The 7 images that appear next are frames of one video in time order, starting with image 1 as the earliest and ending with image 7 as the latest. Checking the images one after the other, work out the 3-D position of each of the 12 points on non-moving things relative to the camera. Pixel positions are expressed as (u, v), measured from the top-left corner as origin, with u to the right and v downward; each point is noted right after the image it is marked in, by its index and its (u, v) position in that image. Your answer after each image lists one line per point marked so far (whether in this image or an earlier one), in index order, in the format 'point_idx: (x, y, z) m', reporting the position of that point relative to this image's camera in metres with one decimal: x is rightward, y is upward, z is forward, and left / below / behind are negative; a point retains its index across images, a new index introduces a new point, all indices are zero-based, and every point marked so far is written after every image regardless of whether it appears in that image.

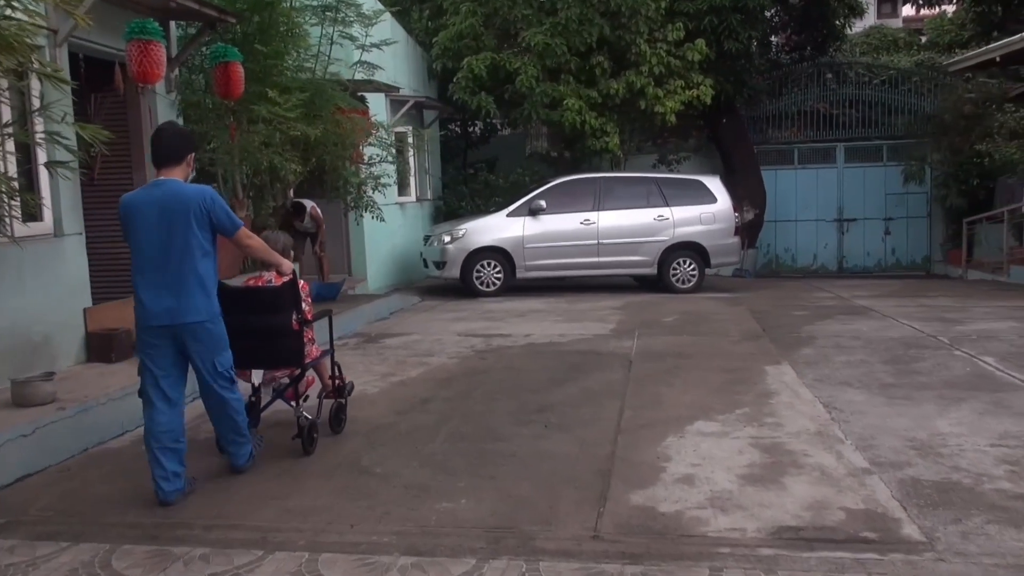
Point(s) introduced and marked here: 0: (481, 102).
0: (-0.6, +3.6, +16.8) m
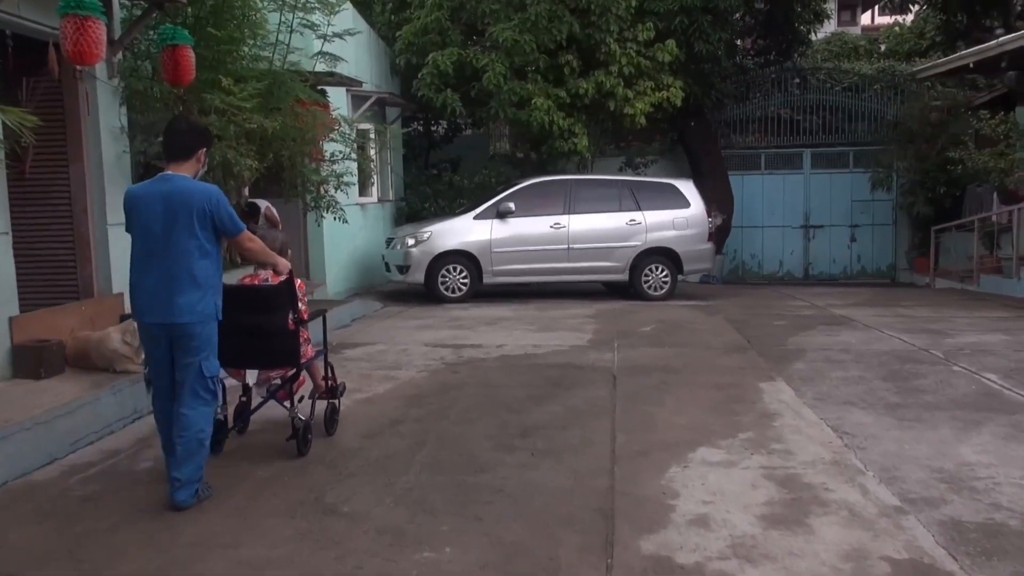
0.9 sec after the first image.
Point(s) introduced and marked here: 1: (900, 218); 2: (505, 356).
0: (-1.2, +3.5, +16.2) m
1: (+8.6, +1.6, +19.8) m
2: (-0.1, -0.7, +8.7) m
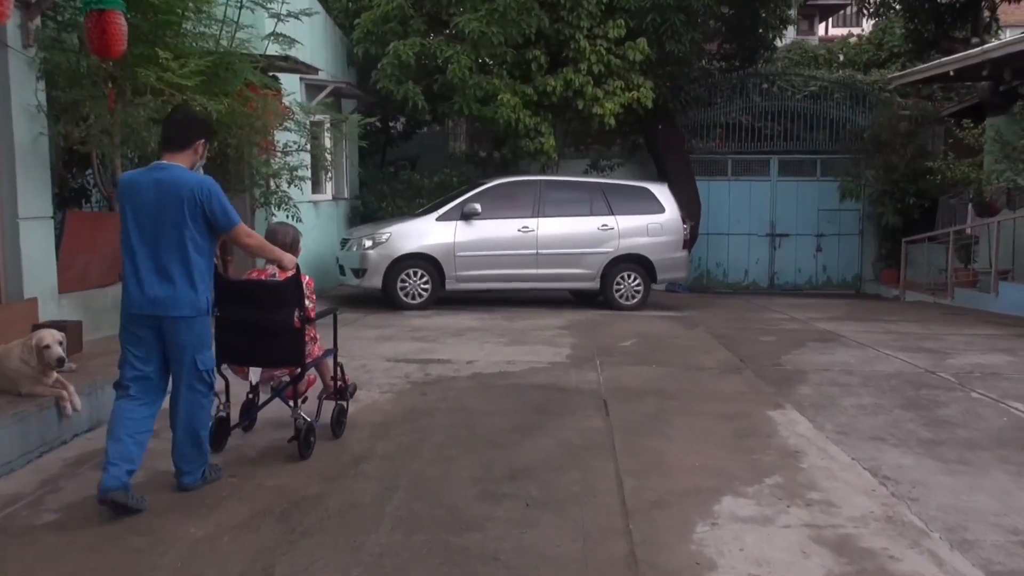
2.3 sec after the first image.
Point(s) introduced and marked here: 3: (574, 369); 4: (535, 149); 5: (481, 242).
0: (-1.8, +3.4, +15.2) m
1: (+7.8, +1.3, +19.4) m
2: (-0.3, -0.8, +7.8) m
3: (+0.6, -0.7, +8.0) m
4: (+0.4, +2.5, +15.8) m
5: (-0.4, +0.7, +12.8) m
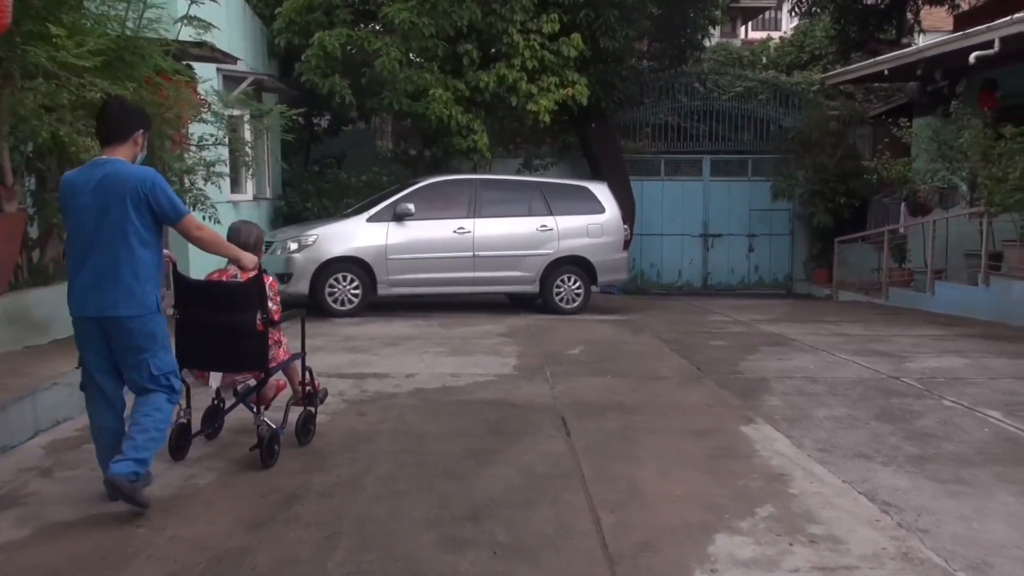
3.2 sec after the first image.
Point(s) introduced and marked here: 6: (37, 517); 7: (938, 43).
0: (-2.9, +3.3, +14.4) m
1: (+6.3, +1.3, +19.4) m
2: (-0.7, -0.8, +7.1) m
3: (+0.1, -0.8, +7.4) m
4: (-0.8, +2.4, +15.1) m
5: (-1.3, +0.6, +12.1) m
6: (-2.3, -1.1, +4.3) m
7: (+6.6, +3.8, +13.6) m
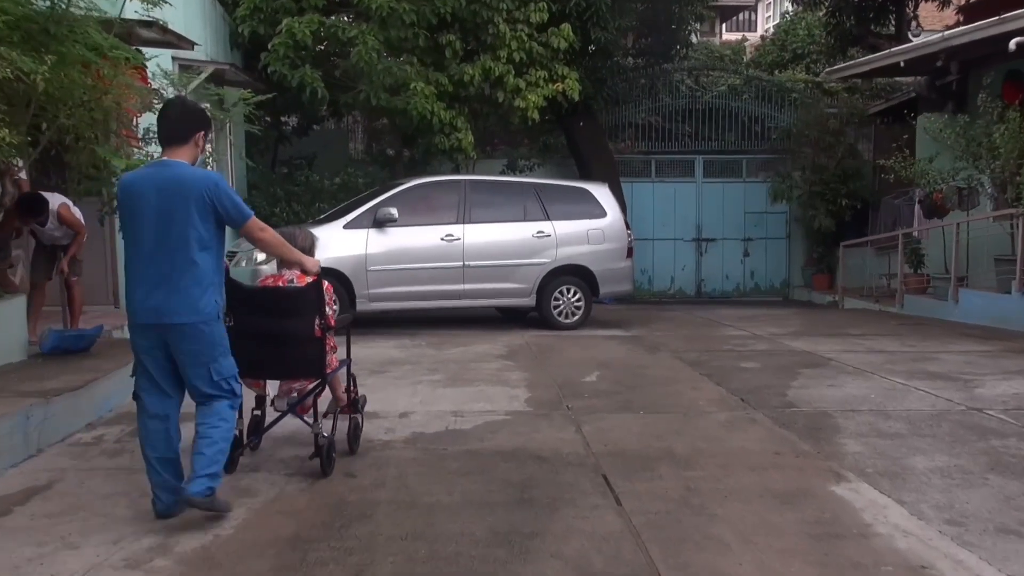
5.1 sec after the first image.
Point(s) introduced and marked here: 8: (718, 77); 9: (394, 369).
0: (-3.1, +3.1, +13.0) m
1: (+5.9, +1.2, +18.3) m
2: (-0.6, -1.0, +5.8) m
3: (+0.2, -0.9, +6.1) m
4: (-0.9, +2.2, +13.8) m
5: (-1.4, +0.4, +10.8) m
6: (-2.1, -1.3, +3.0) m
7: (+6.5, +3.7, +12.6) m
8: (+4.0, +4.1, +17.4) m
9: (-1.1, -0.7, +8.2) m
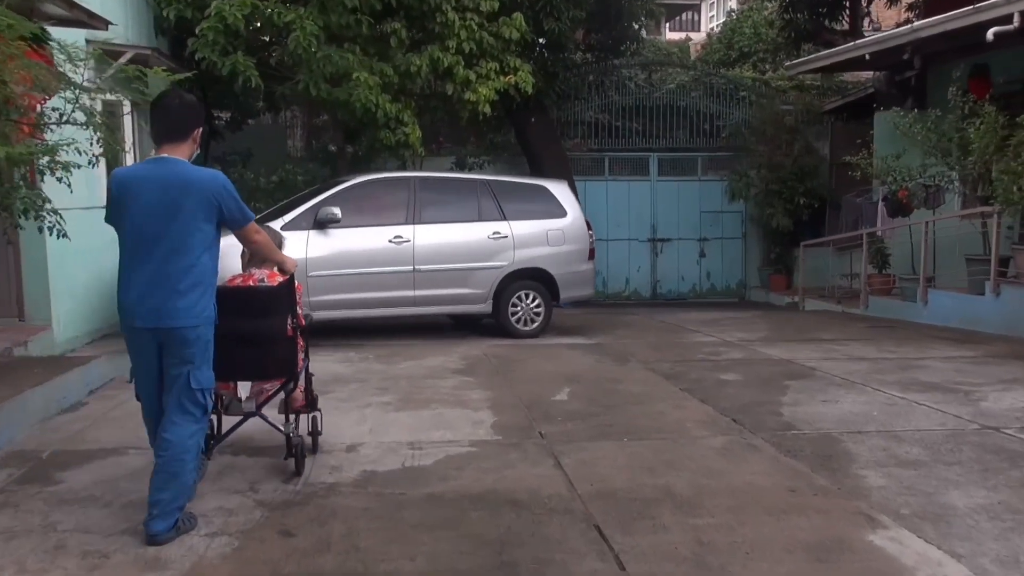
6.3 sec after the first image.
0: (-3.7, +3.0, +12.0) m
1: (+4.9, +1.2, +17.8) m
2: (-0.8, -1.0, +4.9) m
3: (0.0, -1.0, +5.3) m
4: (-1.7, +2.1, +12.9) m
5: (-1.9, +0.3, +9.9) m
6: (-2.1, -1.4, +2.0) m
7: (+5.8, +3.7, +12.1) m
8: (+3.0, +4.1, +16.7) m
9: (-1.4, -0.8, +7.3) m
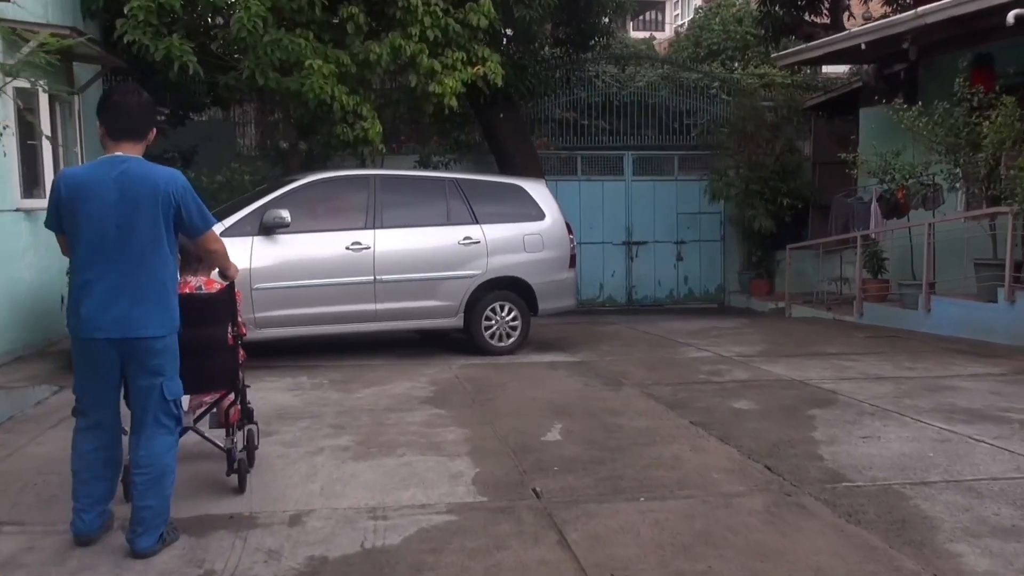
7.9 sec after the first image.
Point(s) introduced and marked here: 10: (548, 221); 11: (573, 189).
0: (-4.1, +2.9, +10.7) m
1: (+4.3, +1.1, +16.9) m
2: (-0.8, -1.2, +3.7) m
3: (0.0, -1.1, +4.1) m
4: (-2.1, +2.0, +11.7) m
5: (-2.2, +0.2, +8.6) m
6: (-2.0, -1.5, +0.7) m
7: (+5.4, +3.6, +11.2) m
8: (+2.5, +3.9, +15.7) m
9: (-1.6, -1.0, +6.0) m
10: (+0.4, +0.7, +9.7) m
11: (+1.2, +1.8, +16.1) m
